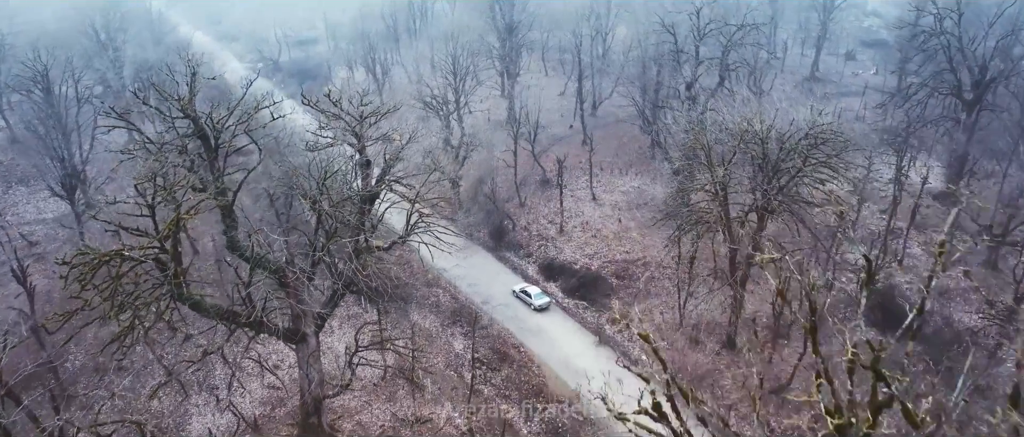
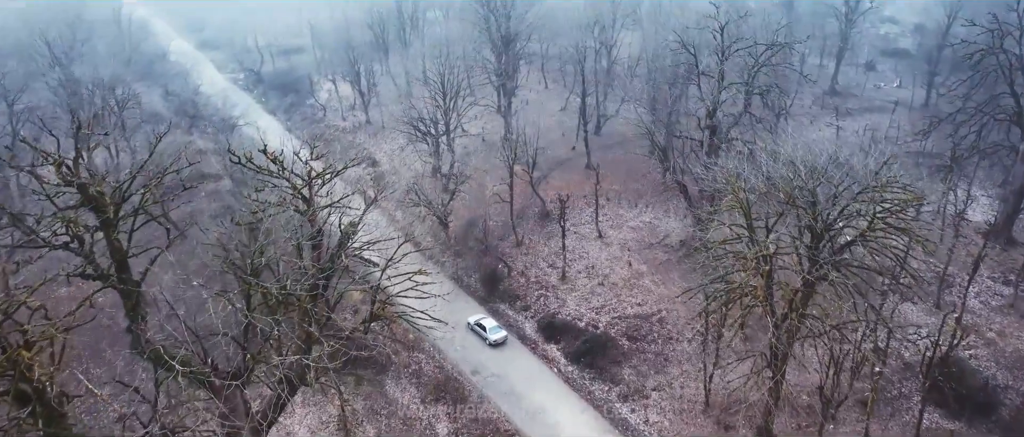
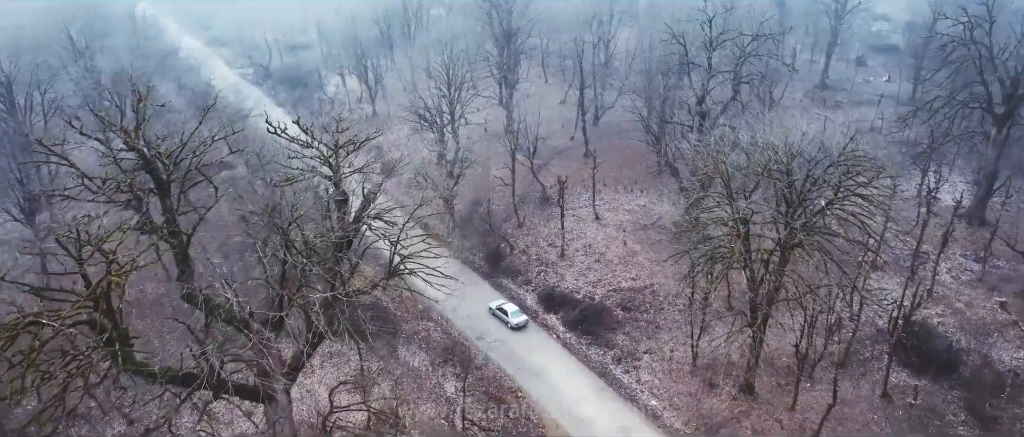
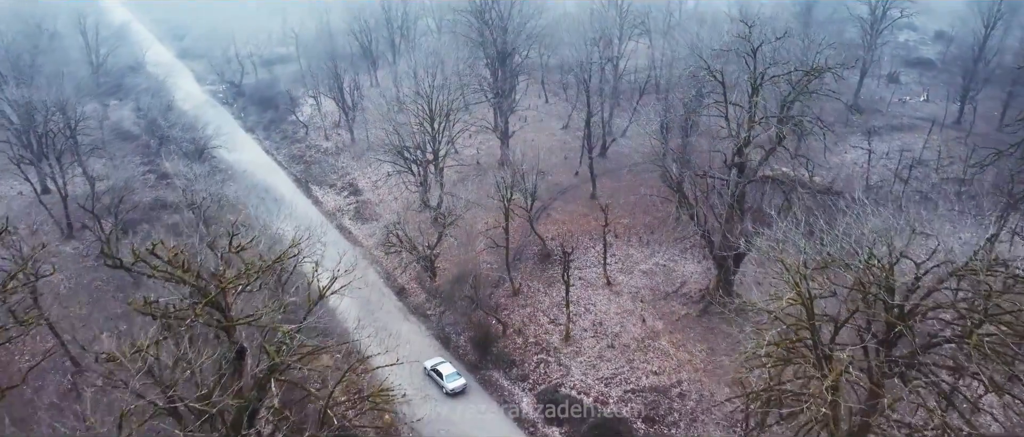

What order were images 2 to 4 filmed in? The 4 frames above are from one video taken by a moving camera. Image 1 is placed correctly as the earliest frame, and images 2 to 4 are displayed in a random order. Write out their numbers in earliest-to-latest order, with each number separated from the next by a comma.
3, 2, 4
